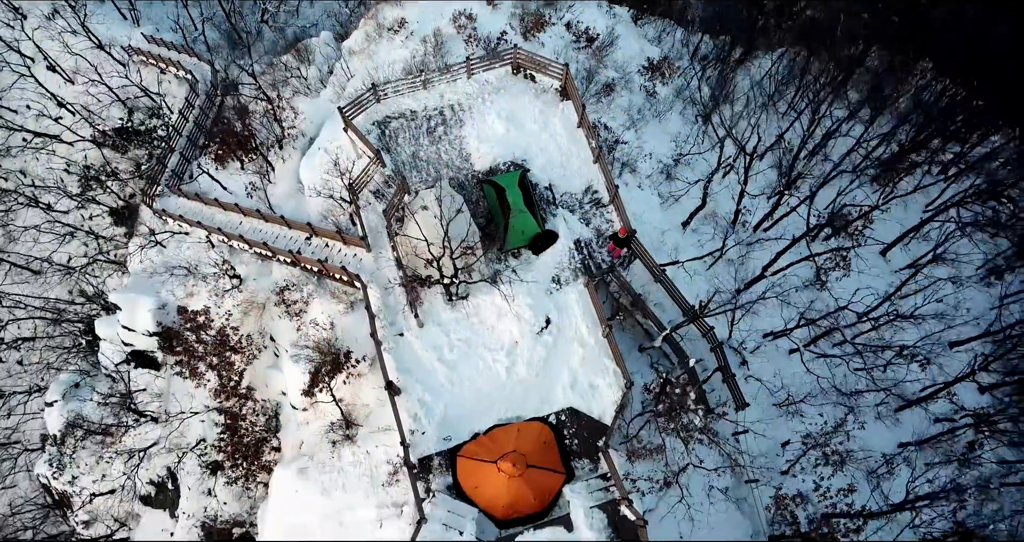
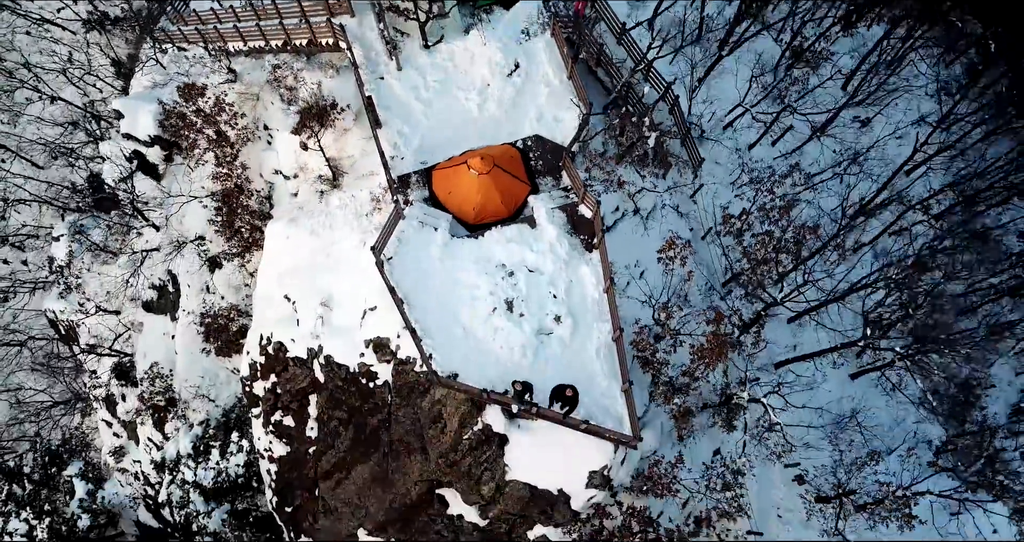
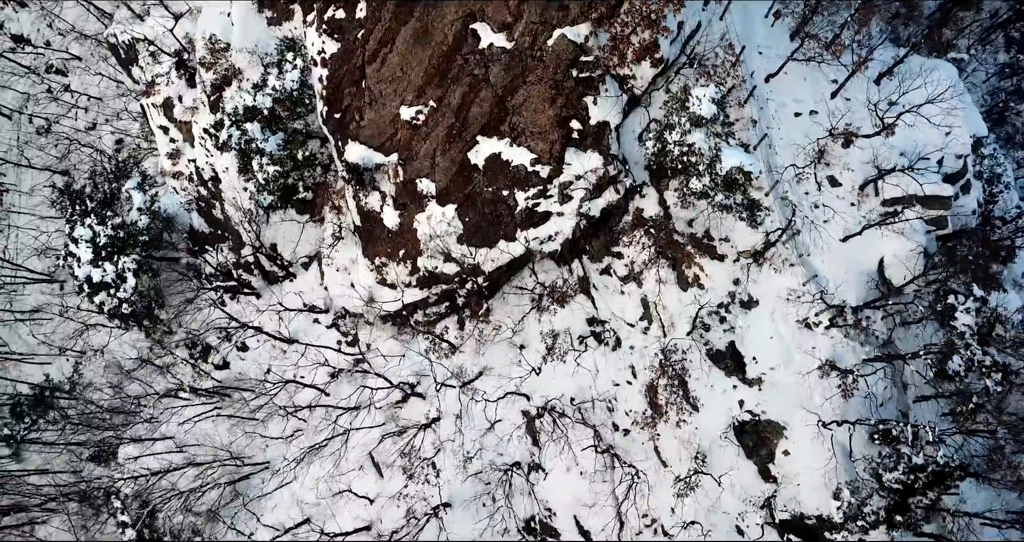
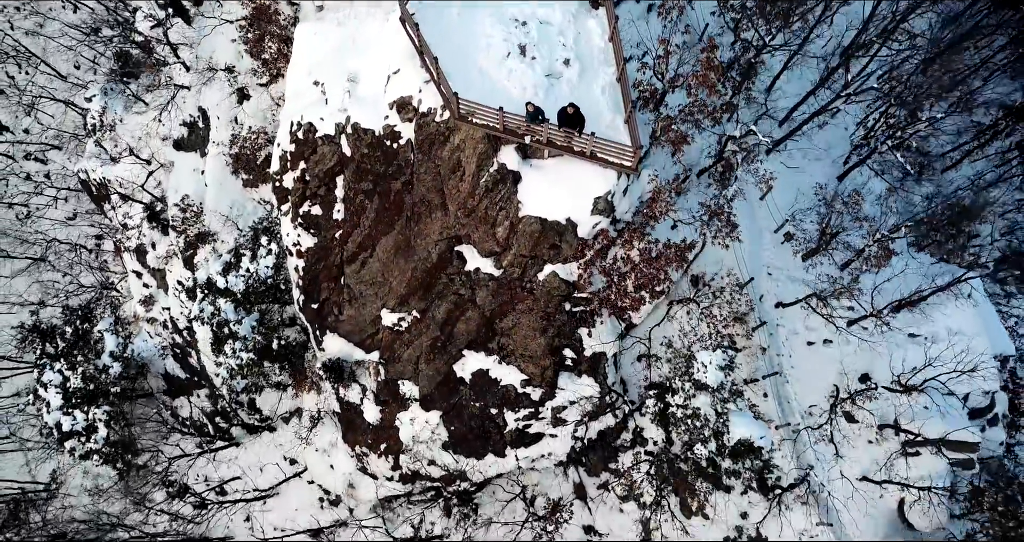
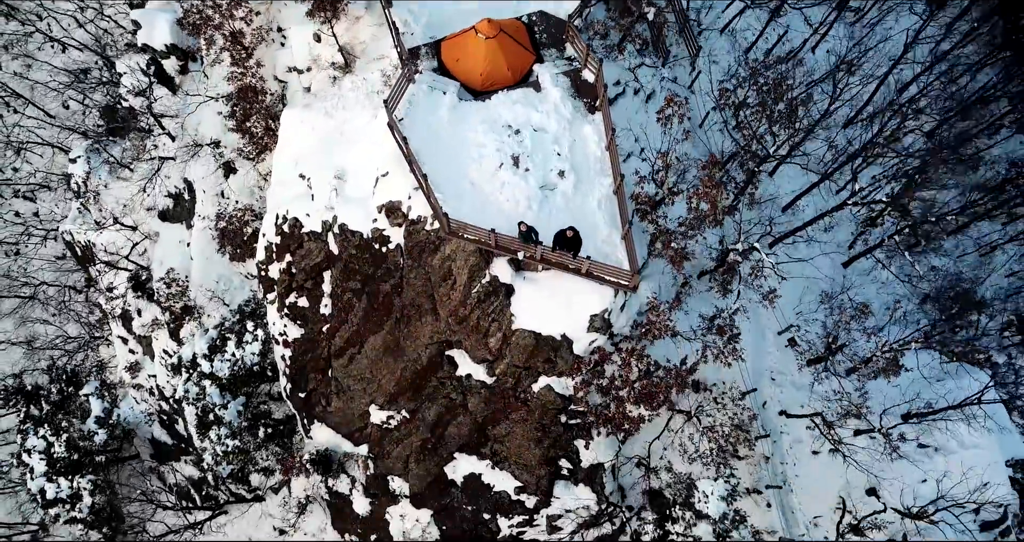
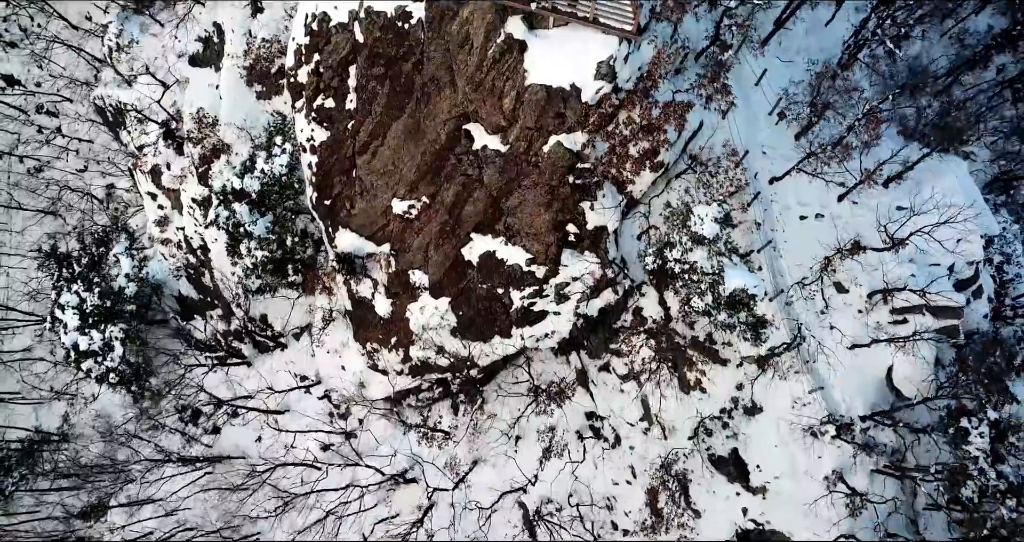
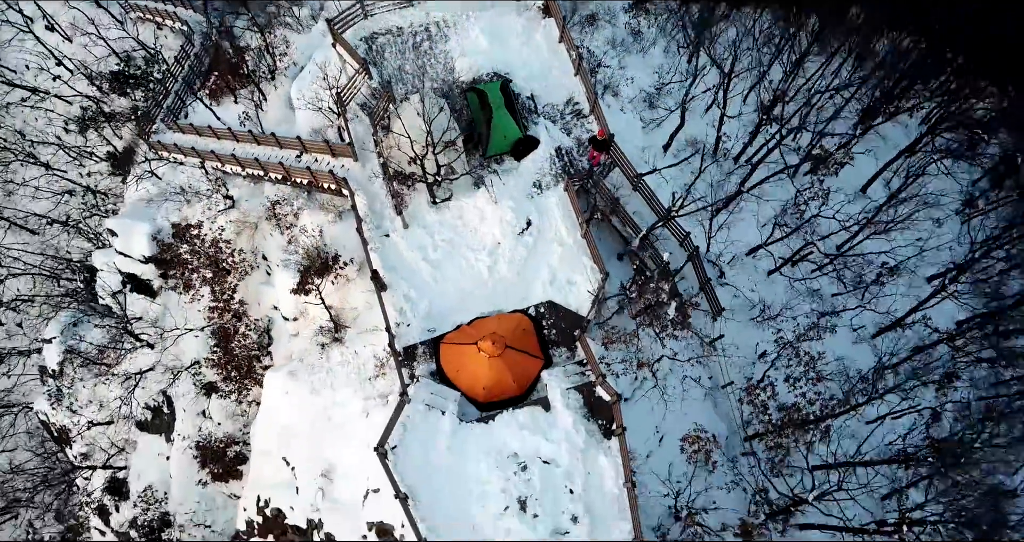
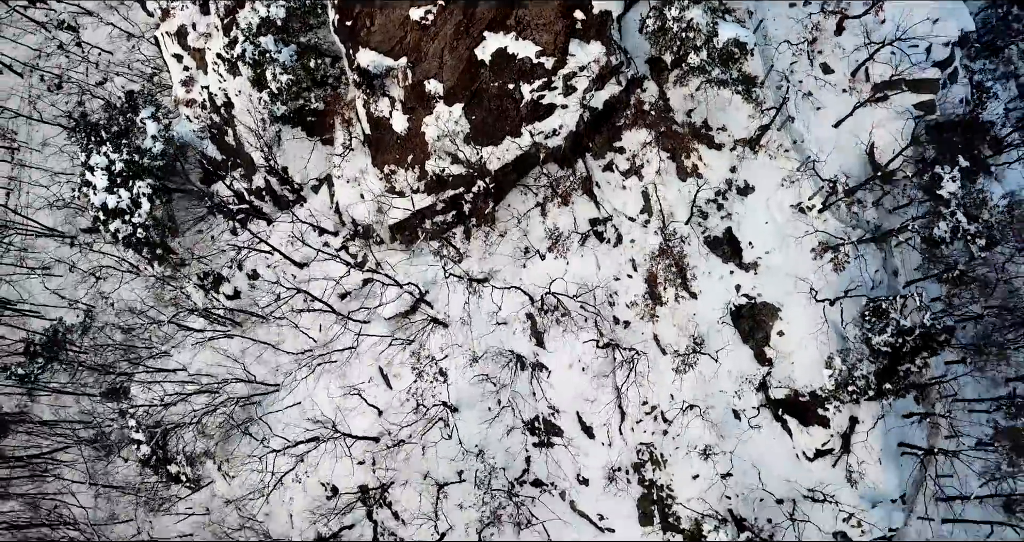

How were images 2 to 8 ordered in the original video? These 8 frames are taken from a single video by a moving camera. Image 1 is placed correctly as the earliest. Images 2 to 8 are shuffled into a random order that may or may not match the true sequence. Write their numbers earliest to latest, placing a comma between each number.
7, 2, 5, 4, 6, 3, 8
